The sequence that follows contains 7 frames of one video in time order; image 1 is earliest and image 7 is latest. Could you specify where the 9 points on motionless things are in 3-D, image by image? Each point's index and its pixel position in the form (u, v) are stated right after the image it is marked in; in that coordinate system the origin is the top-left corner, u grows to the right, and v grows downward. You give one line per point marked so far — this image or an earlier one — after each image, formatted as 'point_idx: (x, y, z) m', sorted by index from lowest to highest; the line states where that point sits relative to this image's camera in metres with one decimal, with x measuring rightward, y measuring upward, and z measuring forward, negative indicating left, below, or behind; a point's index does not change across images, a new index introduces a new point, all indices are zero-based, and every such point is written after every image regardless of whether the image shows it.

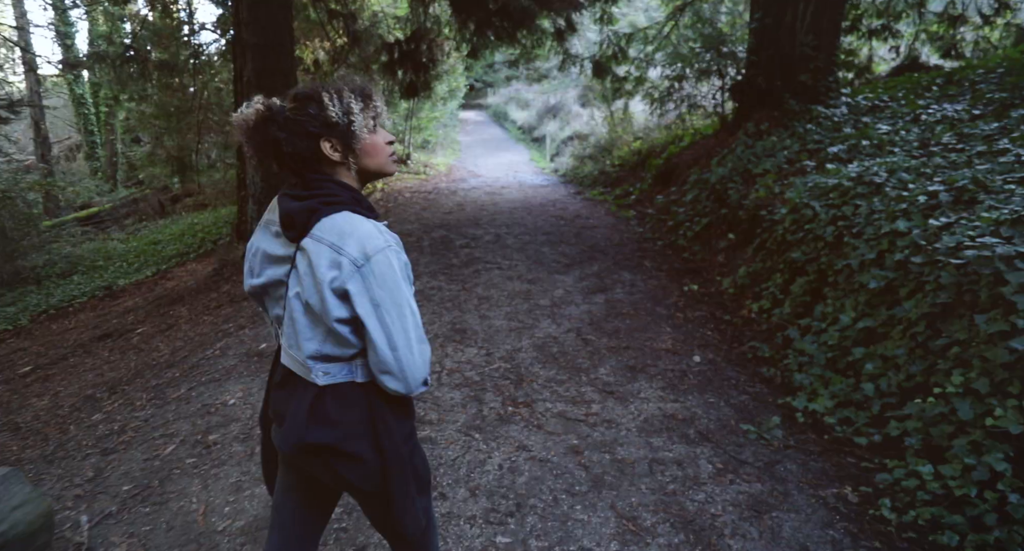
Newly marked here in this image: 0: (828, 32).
0: (+4.4, +3.4, +9.3) m
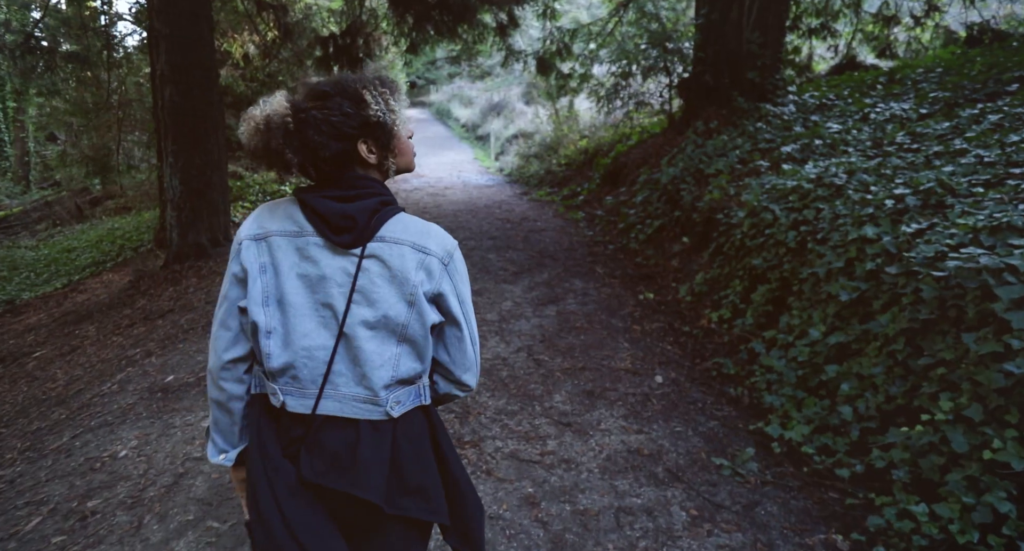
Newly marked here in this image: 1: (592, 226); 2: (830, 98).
0: (+3.6, +3.4, +9.2) m
1: (+1.1, +0.7, +9.1) m
2: (+4.2, +2.4, +8.8) m
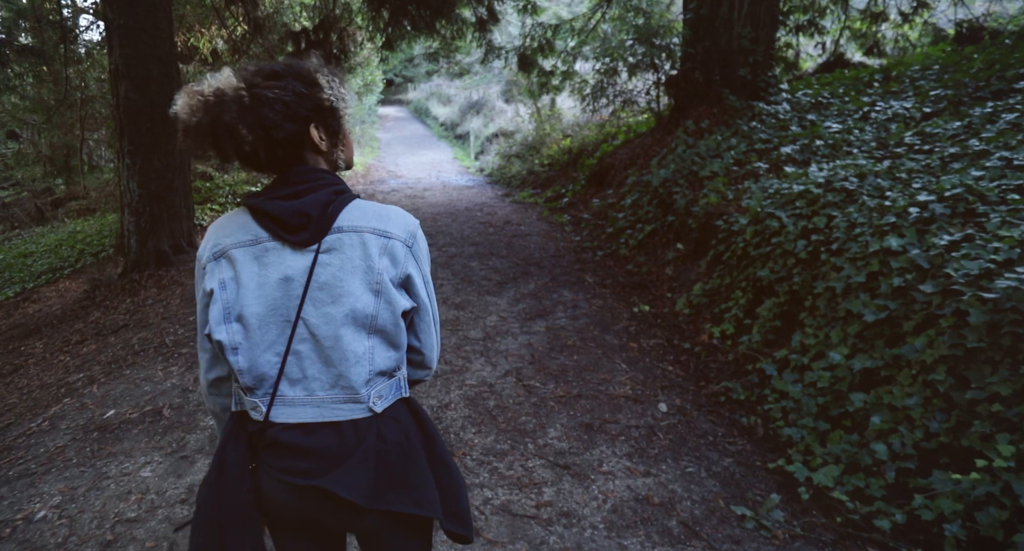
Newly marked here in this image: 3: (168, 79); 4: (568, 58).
0: (+3.4, +3.3, +8.8) m
1: (+0.9, +0.6, +8.7) m
2: (+4.0, +2.3, +8.4) m
3: (-4.3, +2.5, +8.2) m
4: (+0.9, +3.5, +10.5) m
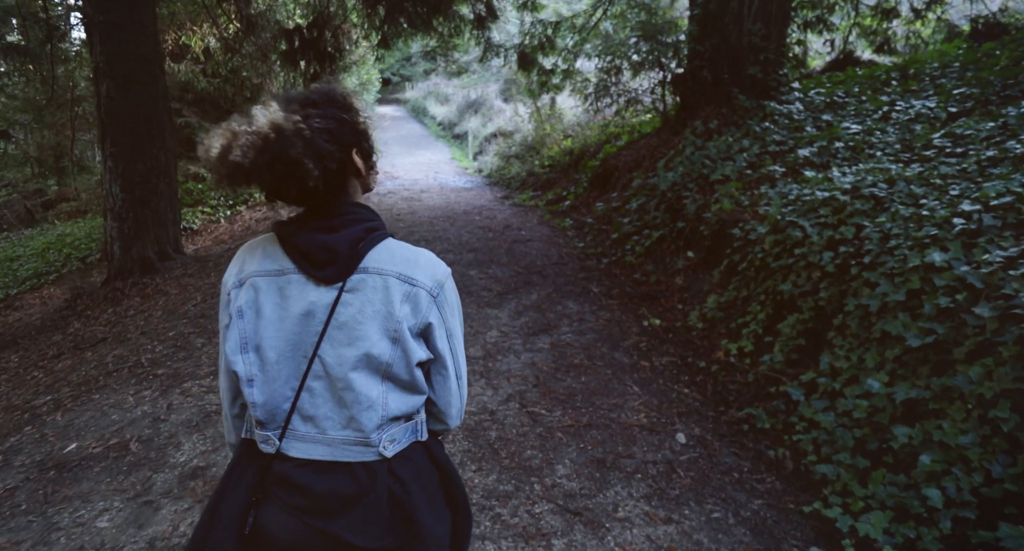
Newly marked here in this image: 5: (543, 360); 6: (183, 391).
0: (+3.4, +3.3, +8.4) m
1: (+0.9, +0.5, +8.3) m
2: (+4.0, +2.2, +8.1) m
3: (-4.3, +2.4, +7.8) m
4: (+0.9, +3.4, +10.2) m
5: (+0.2, -0.6, +4.8) m
6: (-2.1, -0.8, +4.2) m
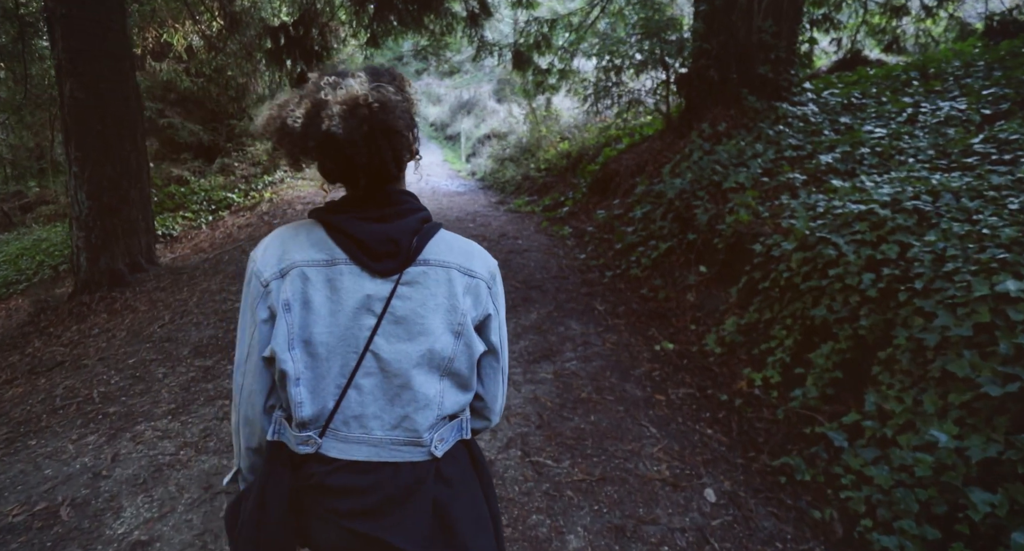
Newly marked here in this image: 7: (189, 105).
0: (+3.3, +3.1, +7.9) m
1: (+0.8, +0.3, +7.8) m
2: (+4.0, +2.1, +7.6) m
3: (-4.3, +2.2, +7.3) m
4: (+0.8, +3.2, +9.7) m
5: (+0.2, -0.8, +4.3) m
6: (-2.1, -0.9, +3.7) m
7: (-6.2, +3.3, +12.9) m
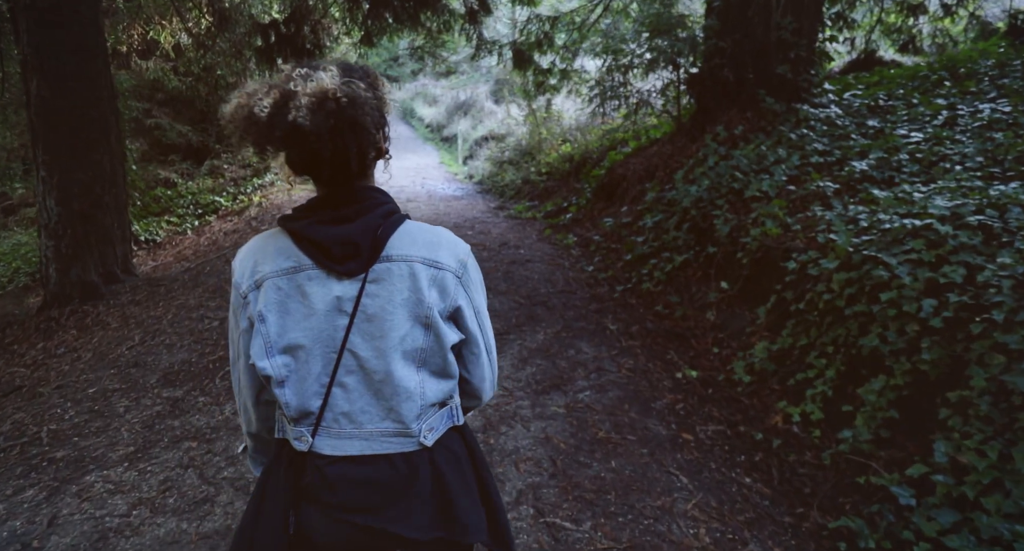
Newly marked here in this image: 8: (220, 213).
0: (+3.4, +3.0, +7.5) m
1: (+0.8, +0.2, +7.3) m
2: (+4.0, +1.9, +7.1) m
3: (-4.3, +2.1, +6.8) m
4: (+0.8, +3.1, +9.2) m
5: (+0.3, -0.9, +3.7) m
6: (-2.1, -1.0, +3.2) m
7: (-6.3, +3.2, +12.3) m
8: (-5.2, +1.1, +11.6) m
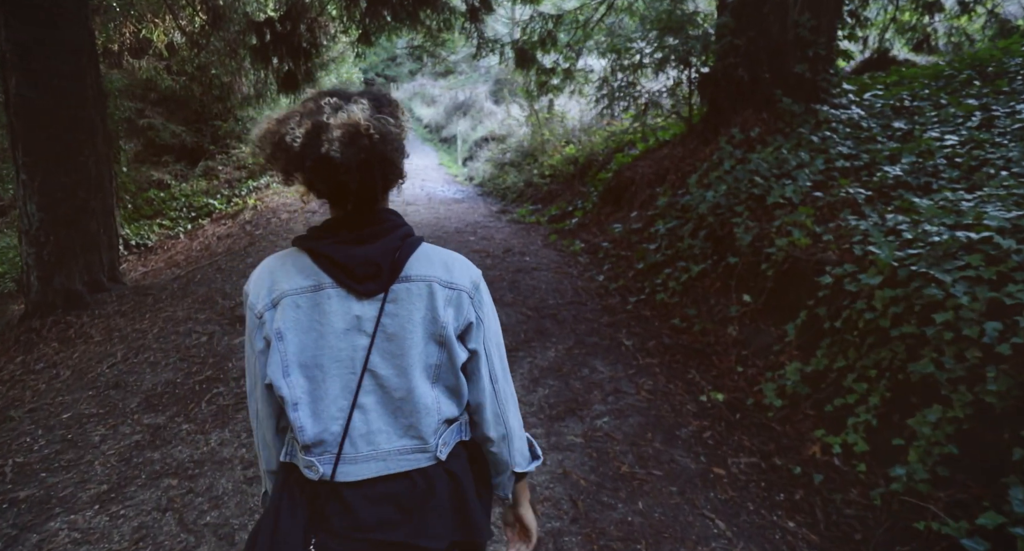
0: (+3.4, +2.9, +7.1) m
1: (+0.9, +0.1, +6.9) m
2: (+4.0, +1.8, +6.8) m
3: (-4.2, +2.0, +6.4) m
4: (+0.9, +3.0, +8.8) m
5: (+0.3, -1.0, +3.4) m
6: (-2.0, -1.1, +2.8) m
7: (-6.2, +3.1, +12.0) m
8: (-5.1, +1.0, +11.3) m
